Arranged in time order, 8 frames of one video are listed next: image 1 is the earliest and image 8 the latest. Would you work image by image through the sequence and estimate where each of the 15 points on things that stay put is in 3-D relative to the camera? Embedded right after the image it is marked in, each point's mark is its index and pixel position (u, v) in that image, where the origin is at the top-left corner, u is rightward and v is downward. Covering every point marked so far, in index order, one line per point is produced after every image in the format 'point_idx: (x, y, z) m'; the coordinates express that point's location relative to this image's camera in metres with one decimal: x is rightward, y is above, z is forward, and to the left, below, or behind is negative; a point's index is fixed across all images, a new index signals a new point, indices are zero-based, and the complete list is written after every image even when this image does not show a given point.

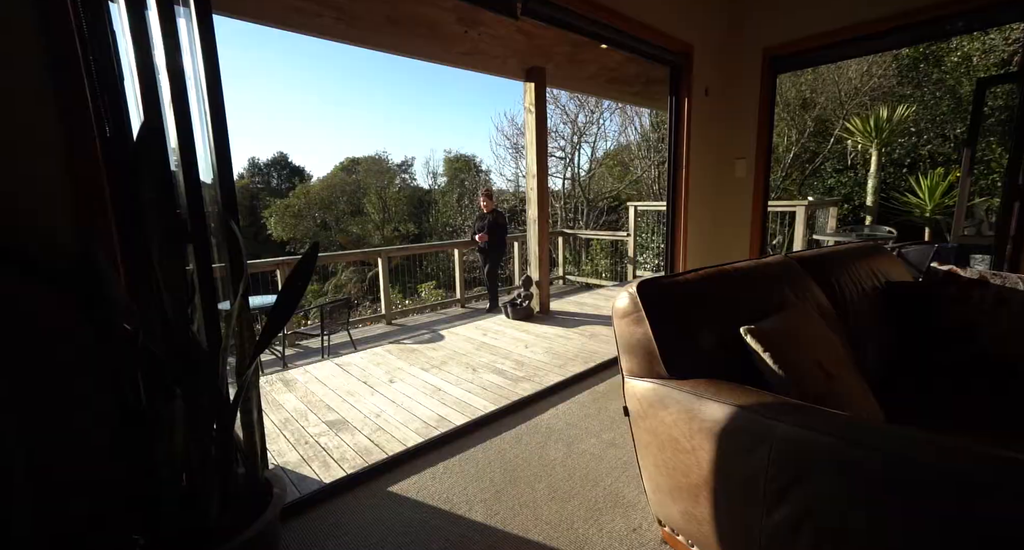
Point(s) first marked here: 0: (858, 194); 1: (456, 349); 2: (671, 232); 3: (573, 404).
0: (+4.8, +1.1, +6.4) m
1: (-0.4, -0.6, +3.5) m
2: (+1.1, +0.3, +3.2) m
3: (+0.3, -0.7, +2.4) m
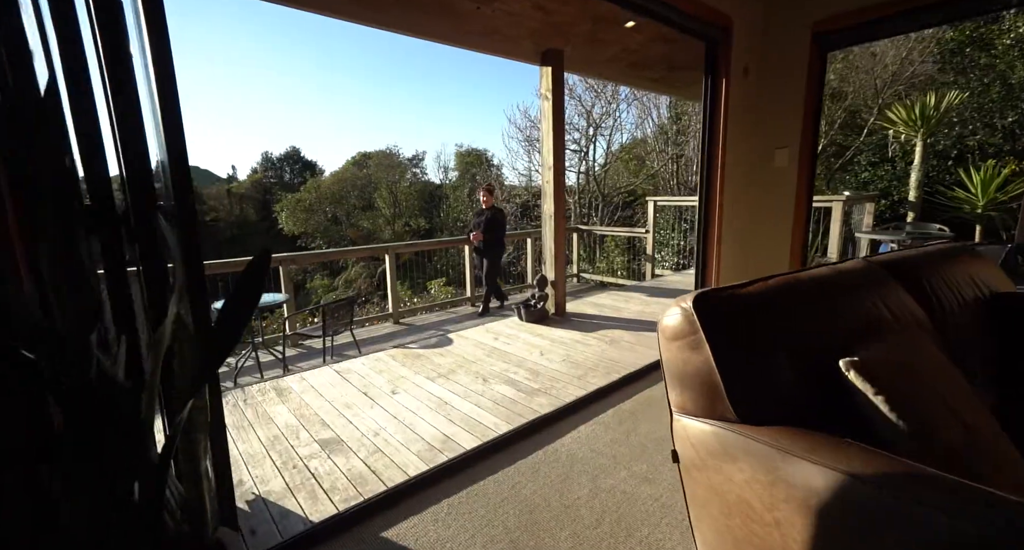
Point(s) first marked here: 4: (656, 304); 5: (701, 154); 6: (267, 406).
0: (+5.0, +1.1, +5.9) m
1: (-0.3, -0.6, +3.2) m
2: (+1.2, +0.3, +2.9) m
3: (+0.4, -0.7, +2.1) m
4: (+1.4, -0.3, +4.3) m
5: (+1.2, +0.7, +2.8) m
6: (-1.3, -0.7, +2.5) m
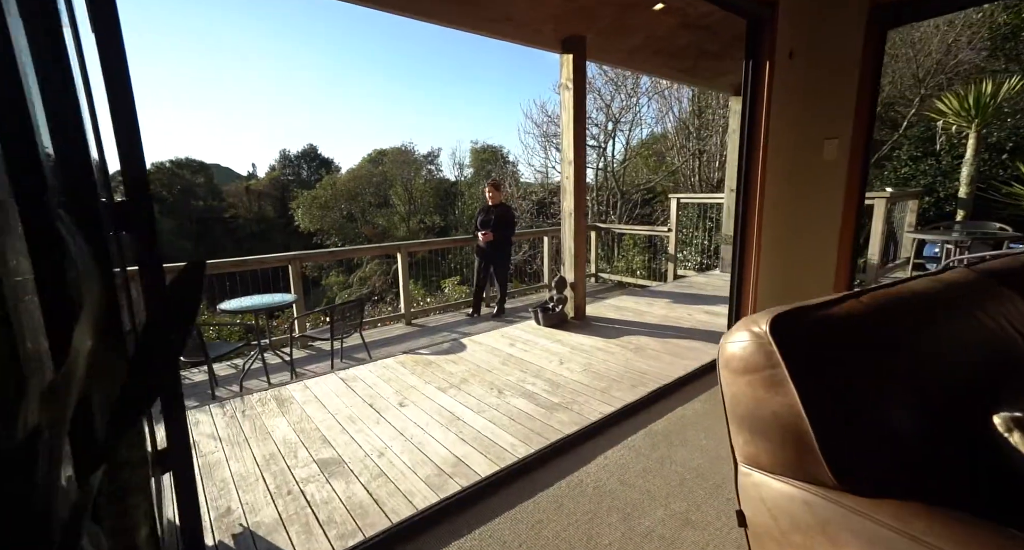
0: (+5.2, +1.1, +5.5) m
1: (-0.2, -0.6, +3.0) m
2: (+1.3, +0.3, +2.6) m
3: (+0.5, -0.7, +1.9) m
4: (+1.5, -0.3, +4.1) m
5: (+1.3, +0.7, +2.6) m
6: (-1.2, -0.7, +2.3) m
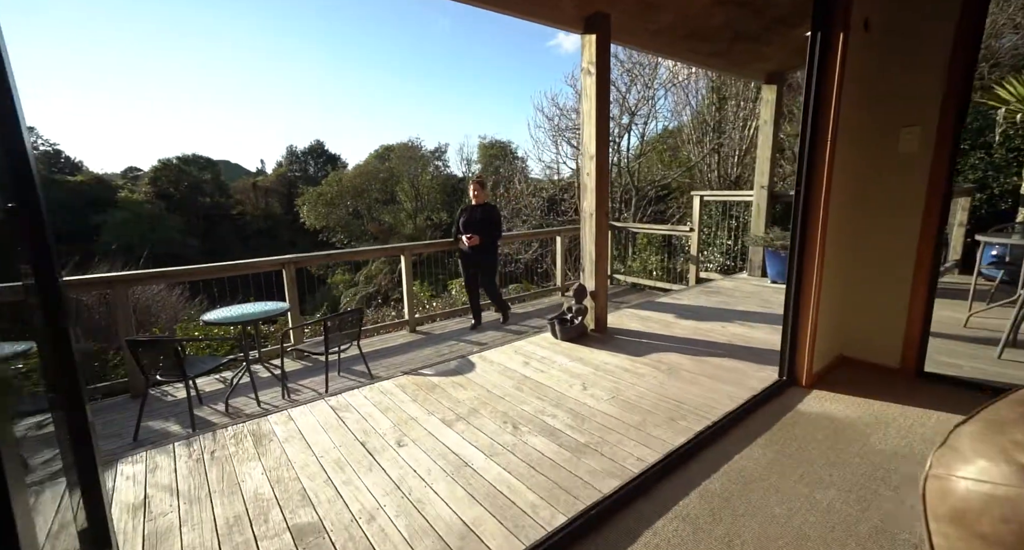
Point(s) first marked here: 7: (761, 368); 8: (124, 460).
0: (+5.3, +1.1, +5.1) m
1: (-0.1, -0.7, +2.7) m
2: (+1.4, +0.2, +2.2) m
3: (+0.5, -0.8, +1.5) m
4: (+1.6, -0.3, +3.7) m
5: (+1.4, +0.7, +2.1) m
6: (-1.2, -0.8, +1.9) m
7: (+1.5, -0.5, +2.7) m
8: (-1.7, -0.8, +2.0) m
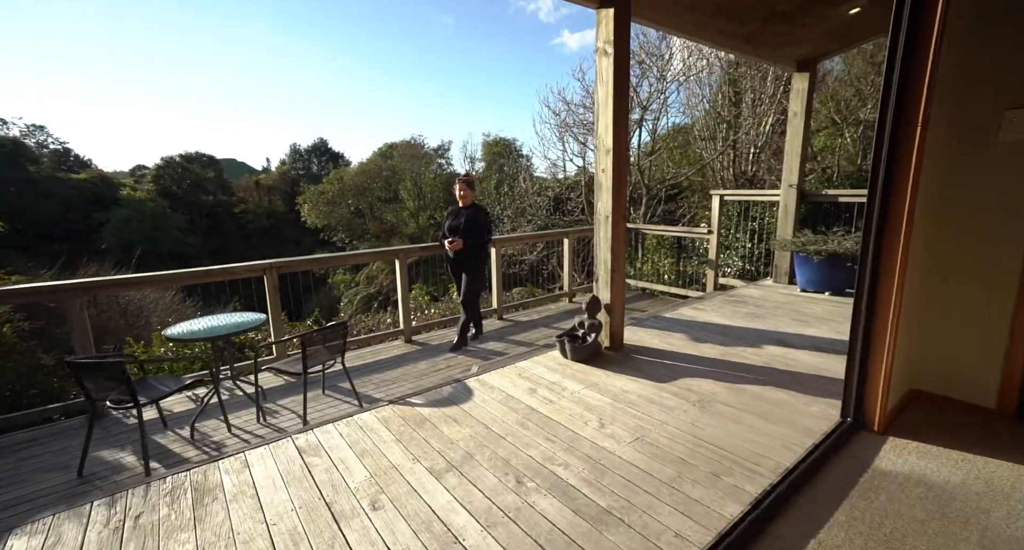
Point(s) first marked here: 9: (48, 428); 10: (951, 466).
0: (+5.4, +1.0, +4.6) m
1: (-0.1, -0.7, +2.2) m
2: (+1.4, +0.1, +1.8) m
3: (+0.5, -0.9, +1.0) m
4: (+1.7, -0.4, +3.2) m
5: (+1.4, +0.6, +1.7) m
6: (-1.1, -0.9, +1.5) m
7: (+1.5, -0.6, +2.3) m
8: (-1.7, -0.9, +1.5) m
9: (-3.4, -1.1, +3.3) m
10: (+1.5, -0.7, +1.6) m
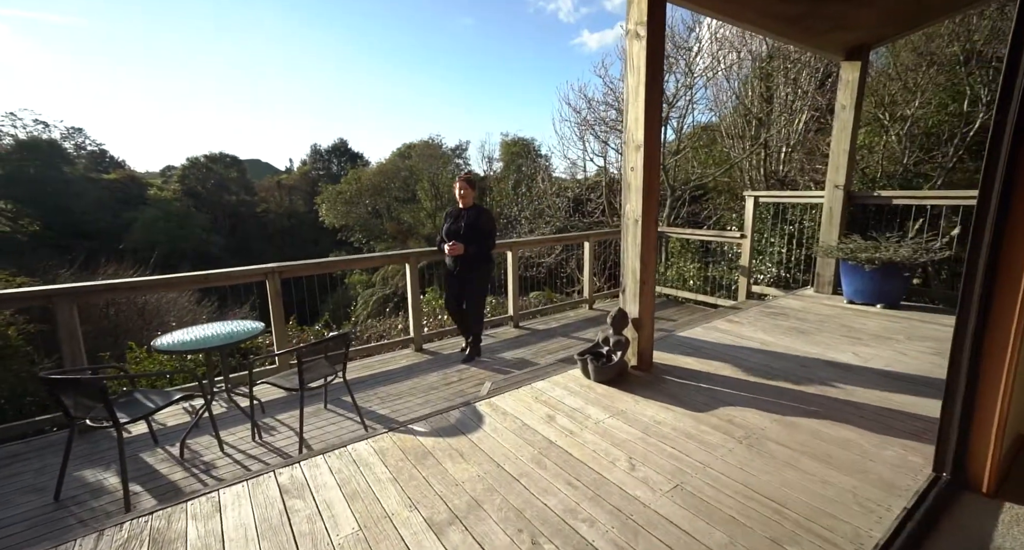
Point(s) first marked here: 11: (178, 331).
0: (+5.5, +0.9, +4.1) m
1: (0.0, -0.8, +1.9) m
2: (+1.5, +0.1, +1.4) m
3: (+0.6, -0.9, +0.7) m
4: (+1.8, -0.5, +2.8) m
5: (+1.5, +0.5, +1.3) m
6: (-1.1, -0.9, +1.3) m
7: (+1.6, -0.7, +1.9) m
8: (-1.6, -0.9, +1.3) m
9: (-3.3, -1.2, +3.1) m
10: (+1.6, -0.7, +1.3) m
11: (-2.2, -0.4, +3.0) m
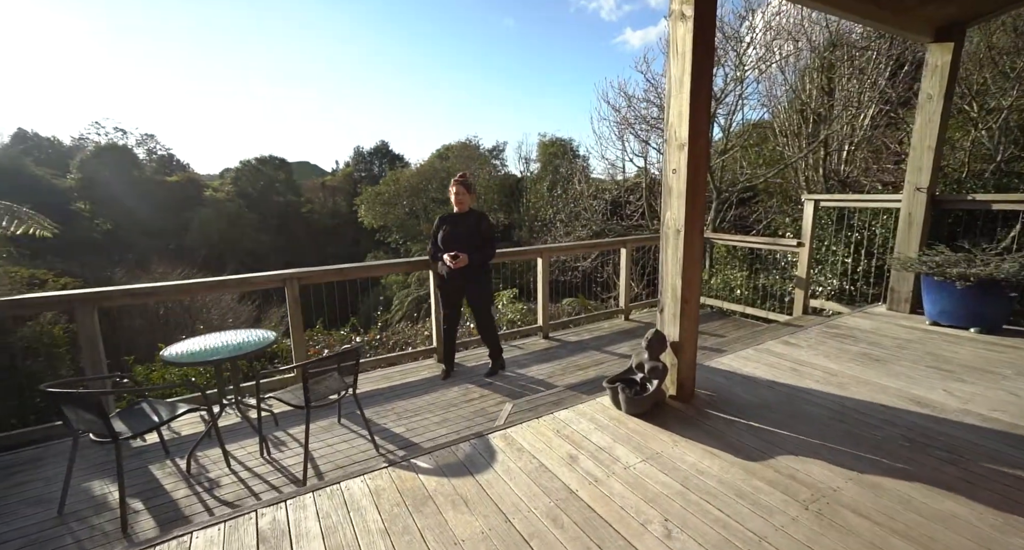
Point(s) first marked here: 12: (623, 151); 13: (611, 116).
0: (+5.8, +0.7, +3.3) m
1: (0.0, -0.9, +1.6) m
2: (+1.5, 0.0, +1.0) m
3: (+0.5, -1.0, +0.4) m
4: (+1.9, -0.6, +2.4) m
5: (+1.5, +0.4, +0.9) m
6: (-1.1, -1.0, +1.1) m
7: (+1.6, -0.8, +1.5) m
8: (-1.6, -1.0, +1.1) m
9: (-3.1, -1.2, +3.1) m
10: (+1.6, -0.8, +0.8) m
11: (-2.1, -0.4, +2.9) m
12: (+2.1, +2.3, +8.4) m
13: (+1.8, +2.9, +8.4) m
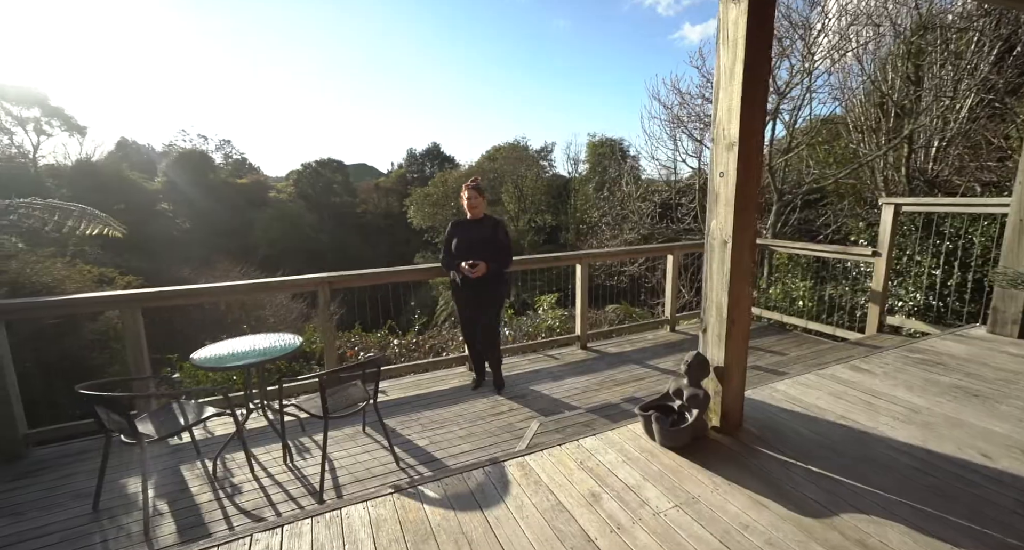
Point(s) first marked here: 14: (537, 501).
0: (+6.0, +0.5, +2.5) m
1: (0.0, -0.9, +1.4) m
2: (+1.4, -0.1, +0.7) m
3: (+0.4, -1.1, +0.1) m
4: (+2.0, -0.7, +2.0) m
5: (+1.4, +0.3, +0.6) m
6: (-1.2, -1.0, +1.0) m
7: (+1.6, -0.9, +1.1) m
8: (-1.7, -1.0, +1.1) m
9: (-2.9, -1.2, +3.2) m
10: (+1.5, -0.9, +0.5) m
11: (-1.9, -0.4, +2.9) m
12: (+2.8, +2.2, +7.9) m
13: (+2.6, +2.8, +7.9) m
14: (+0.1, -0.9, +1.8) m
